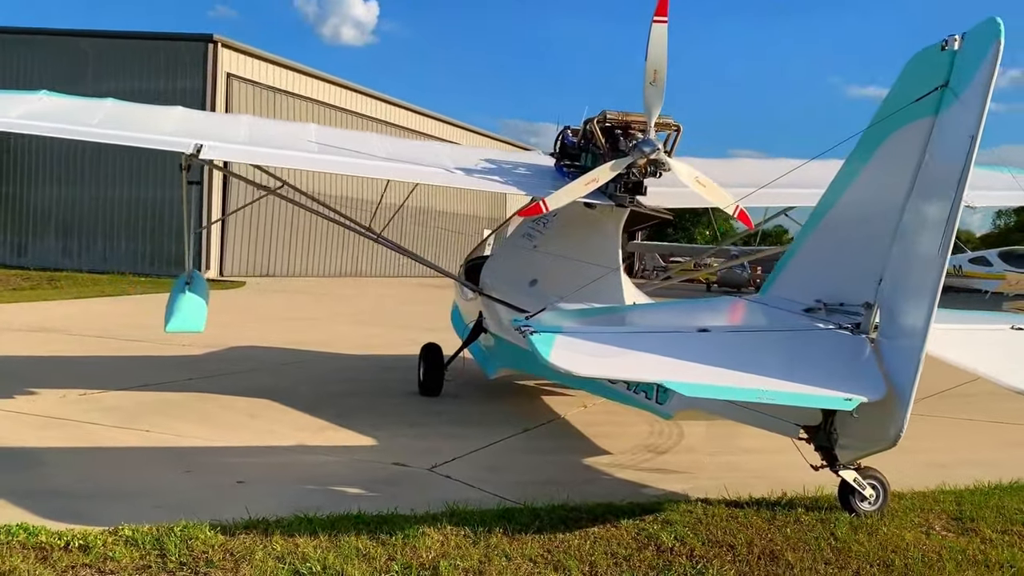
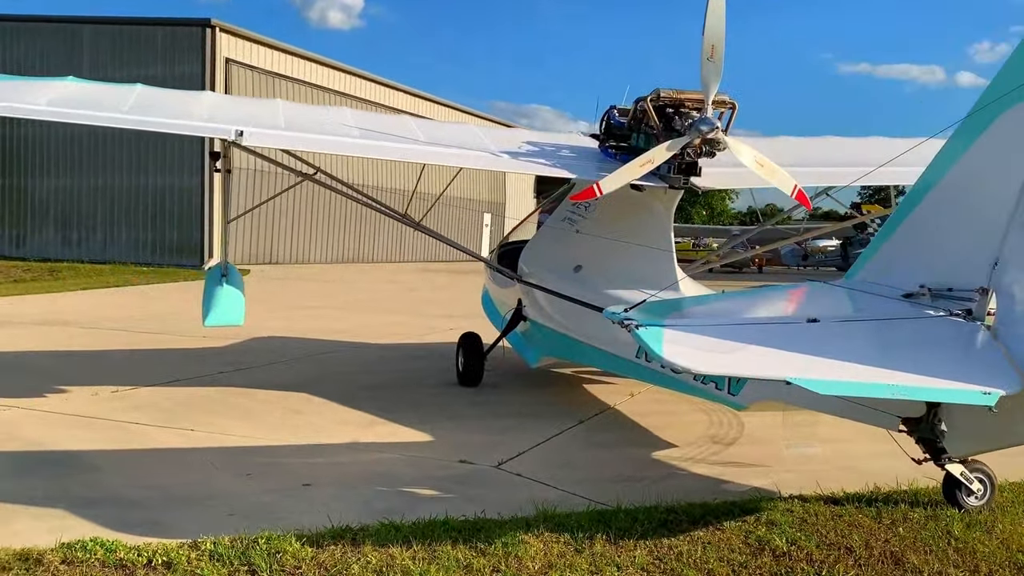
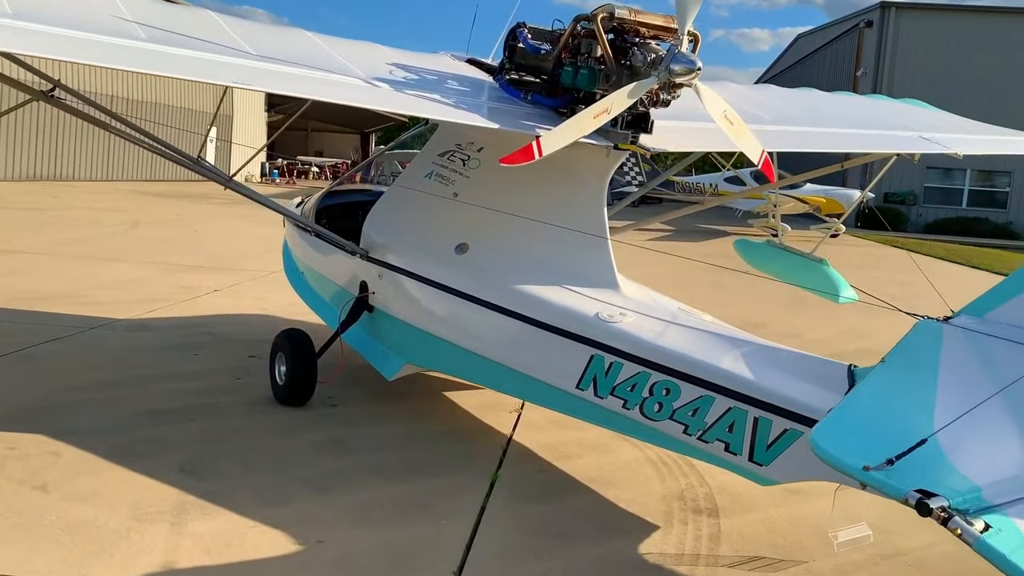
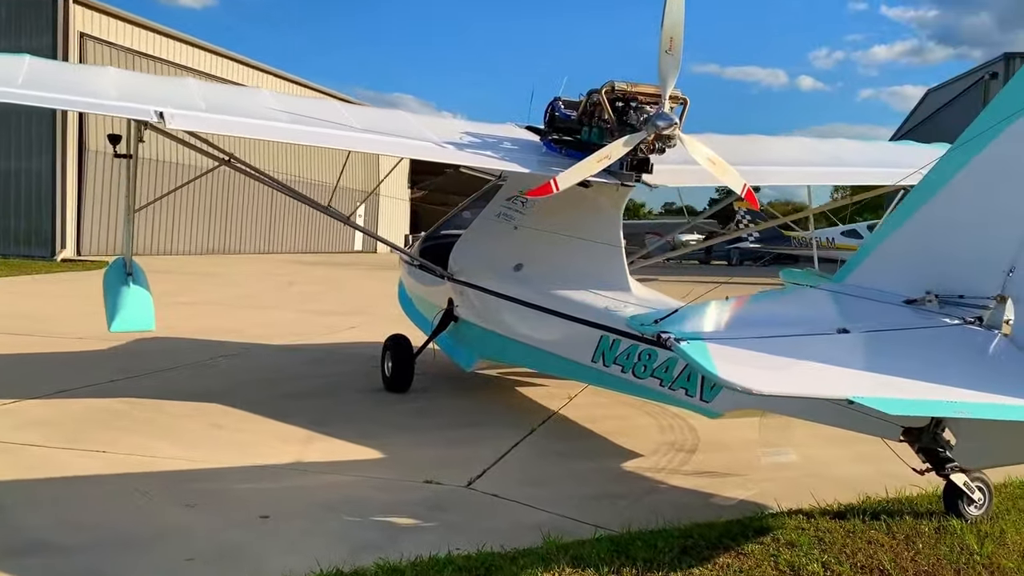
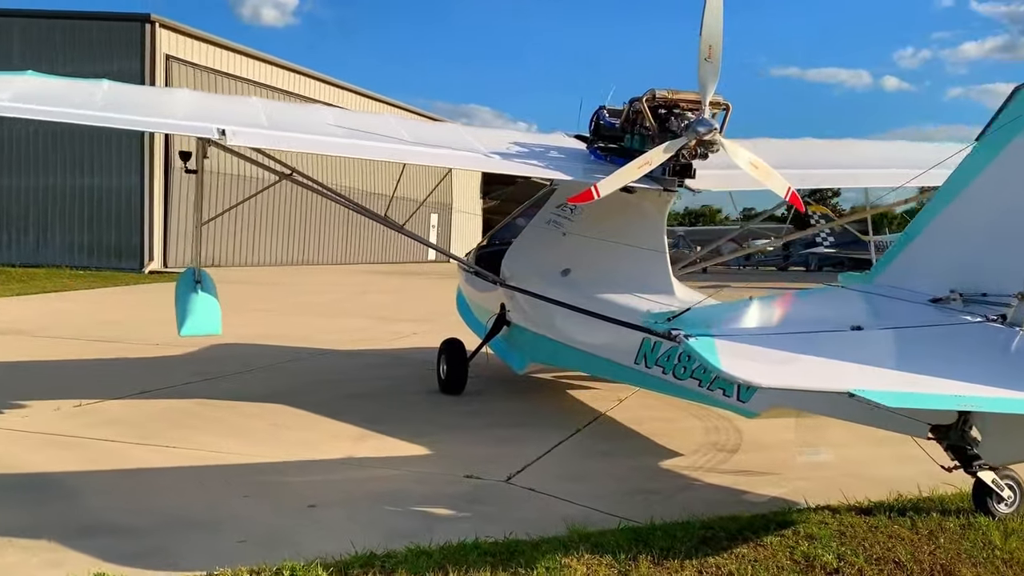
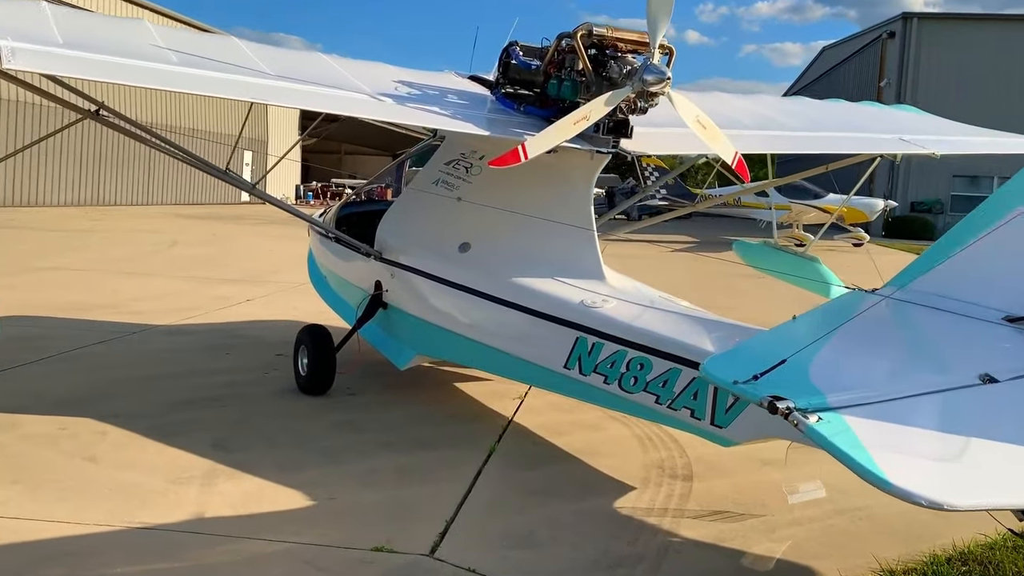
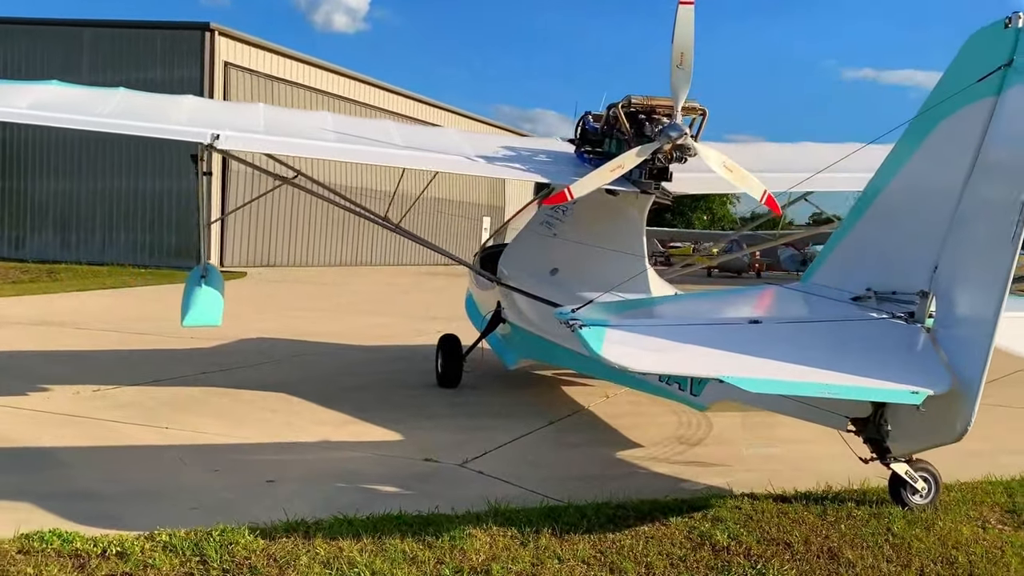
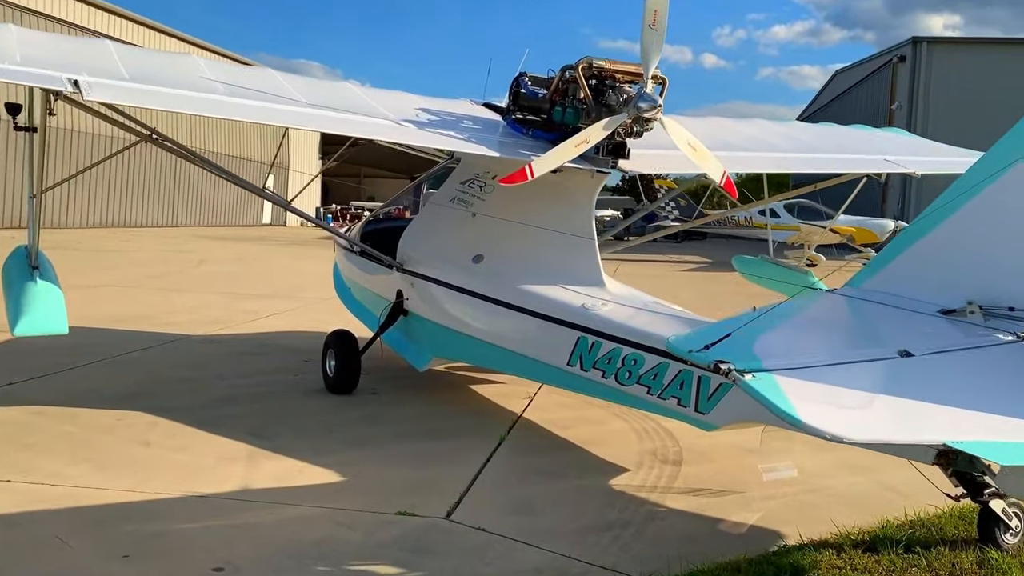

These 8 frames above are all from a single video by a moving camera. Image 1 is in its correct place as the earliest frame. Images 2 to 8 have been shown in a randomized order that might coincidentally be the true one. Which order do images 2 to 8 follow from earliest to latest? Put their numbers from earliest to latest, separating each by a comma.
7, 2, 5, 4, 8, 6, 3
